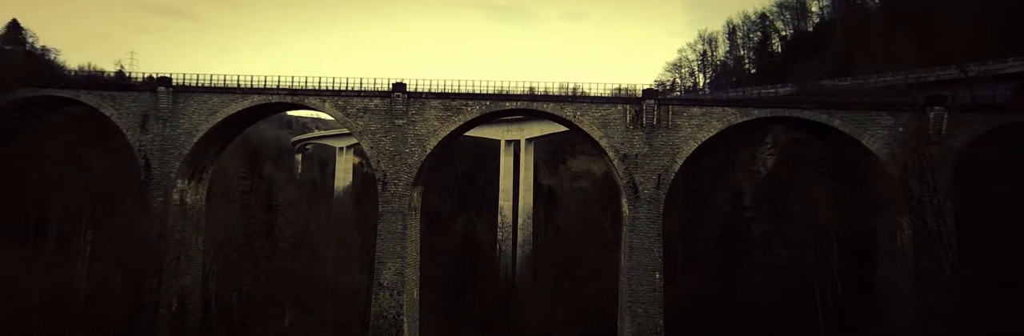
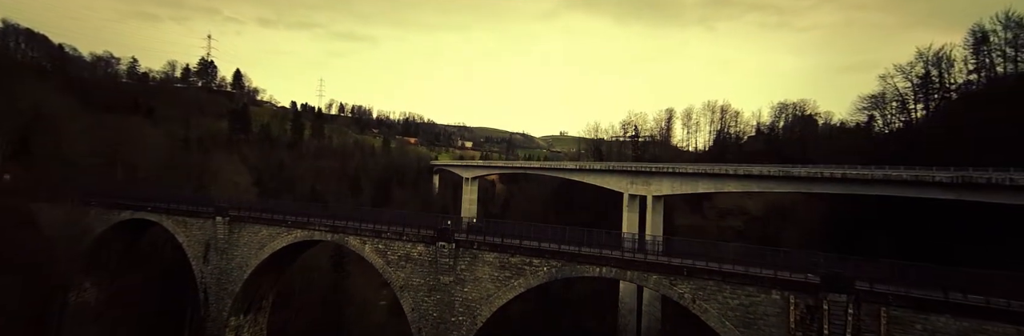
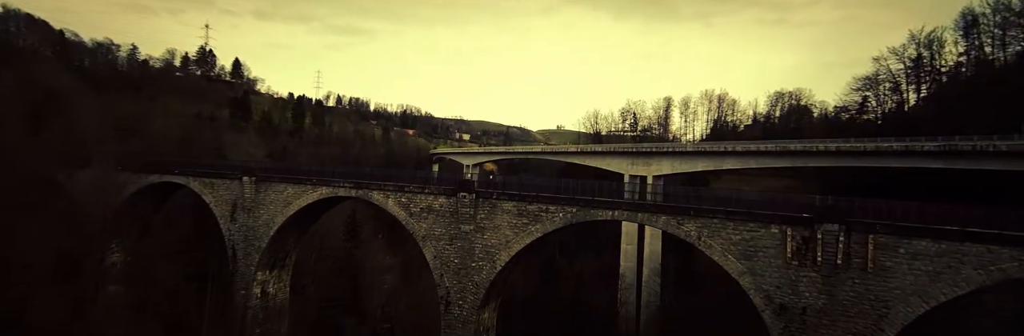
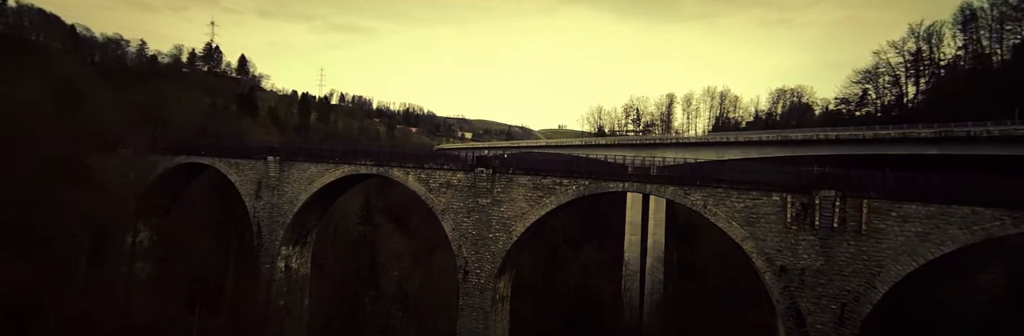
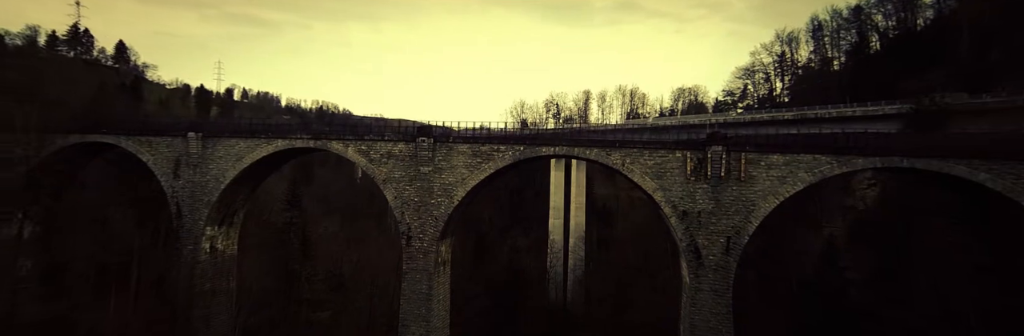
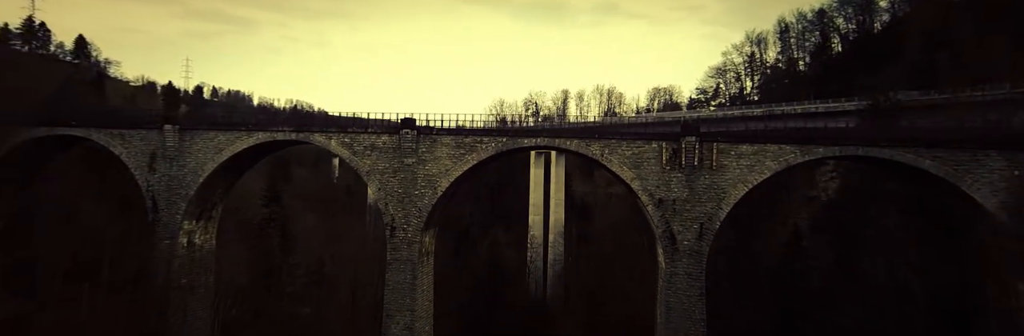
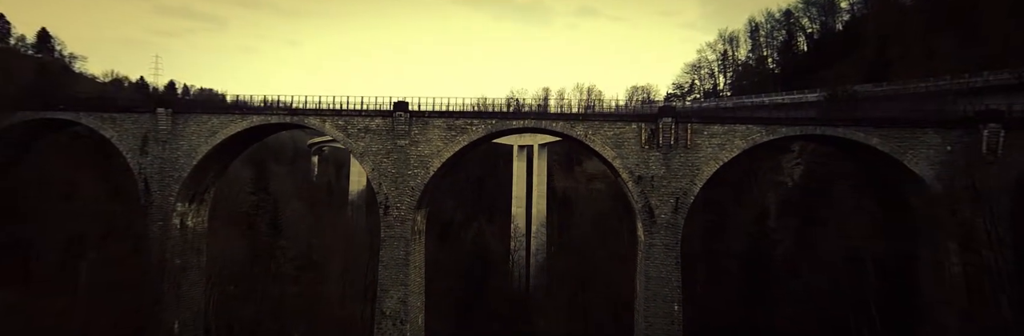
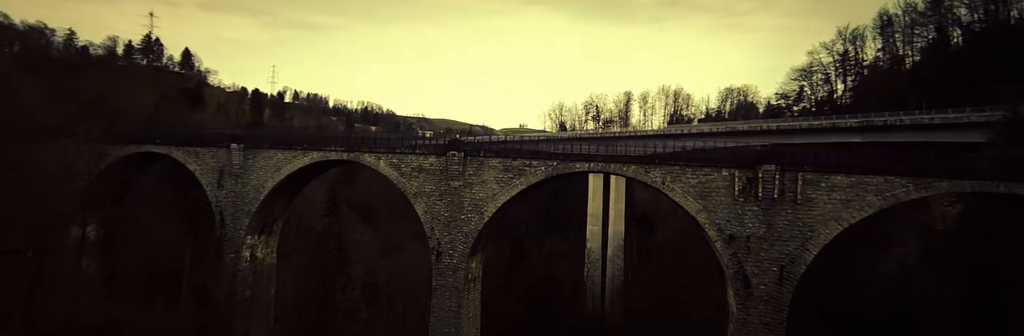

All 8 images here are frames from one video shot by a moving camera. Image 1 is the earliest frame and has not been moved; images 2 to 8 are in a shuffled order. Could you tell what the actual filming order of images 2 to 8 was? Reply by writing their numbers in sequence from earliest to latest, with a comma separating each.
7, 6, 5, 8, 4, 3, 2
